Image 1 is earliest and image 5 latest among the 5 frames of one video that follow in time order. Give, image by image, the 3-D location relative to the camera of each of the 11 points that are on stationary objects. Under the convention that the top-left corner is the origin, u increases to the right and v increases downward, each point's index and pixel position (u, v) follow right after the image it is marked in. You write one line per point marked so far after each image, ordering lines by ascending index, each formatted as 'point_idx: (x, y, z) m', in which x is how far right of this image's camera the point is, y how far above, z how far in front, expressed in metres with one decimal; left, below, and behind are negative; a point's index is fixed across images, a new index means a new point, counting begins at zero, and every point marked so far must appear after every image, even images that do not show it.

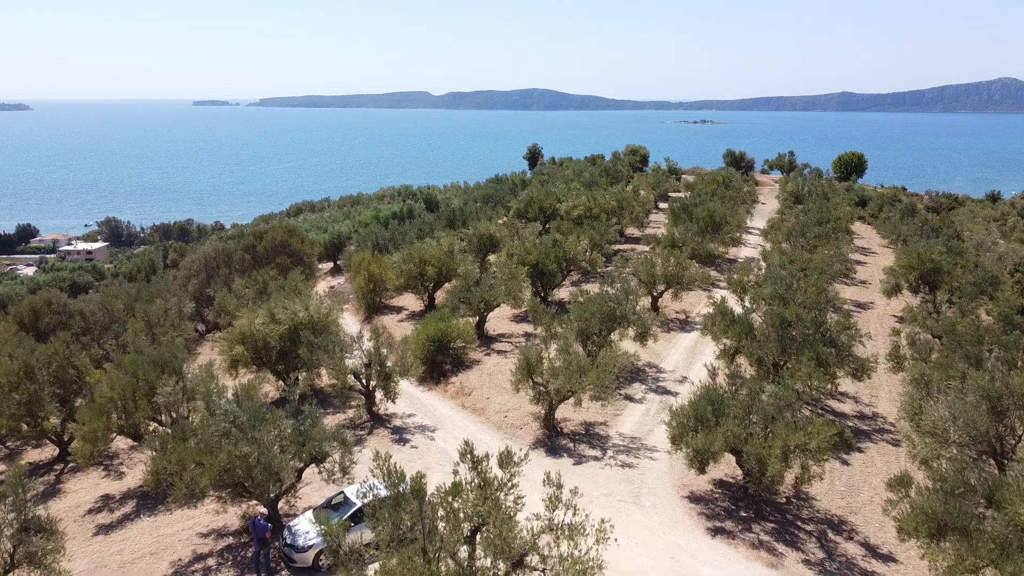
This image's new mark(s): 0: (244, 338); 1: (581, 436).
0: (-9.9, -1.9, +18.4) m
1: (+2.2, -4.7, +15.6) m
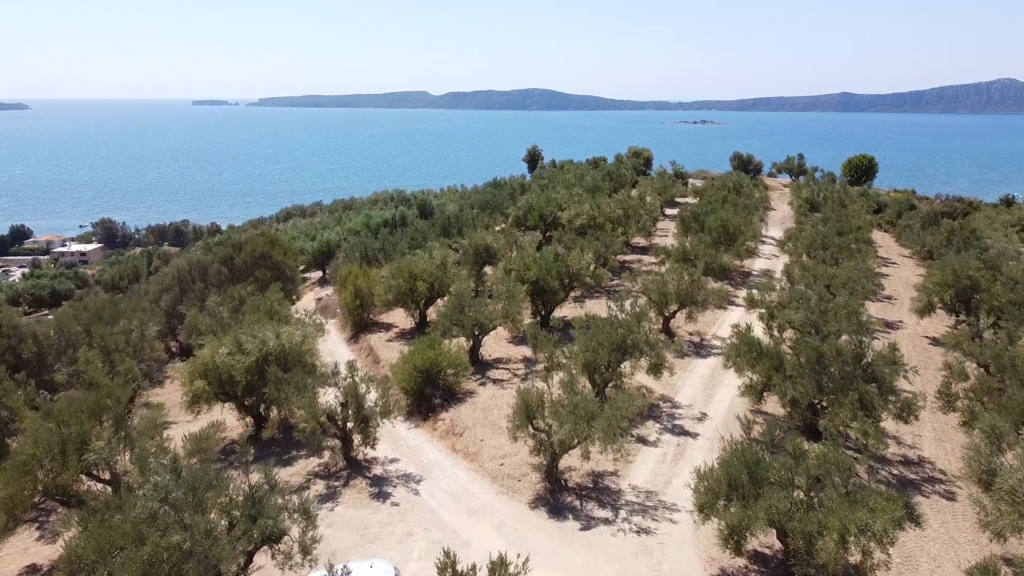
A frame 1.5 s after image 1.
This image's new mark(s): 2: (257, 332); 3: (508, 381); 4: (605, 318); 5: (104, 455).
0: (-10.0, -2.7, +16.2) m
1: (+2.1, -5.5, +13.5) m
2: (-8.7, -1.5, +17.0) m
3: (-0.2, -3.6, +19.2) m
4: (+3.3, -1.1, +17.8) m
5: (-9.8, -4.0, +11.9) m
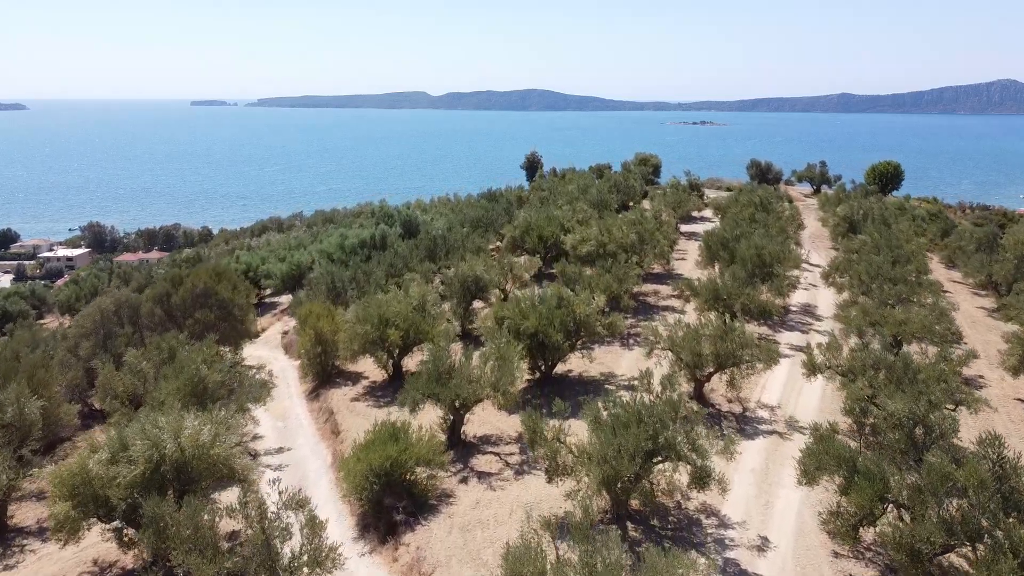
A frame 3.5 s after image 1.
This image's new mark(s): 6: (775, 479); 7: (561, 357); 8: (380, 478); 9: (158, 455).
0: (-10.3, -4.7, +11.7) m
1: (+1.8, -7.5, +8.9) m
2: (-9.0, -3.4, +12.4) m
3: (-0.4, -5.5, +14.6) m
4: (+3.1, -3.0, +13.2) m
5: (-10.0, -6.0, +7.3) m
6: (+7.4, -5.4, +14.0) m
7: (+1.8, -2.5, +18.4) m
8: (-3.5, -5.1, +13.2) m
9: (-8.3, -3.9, +11.6) m
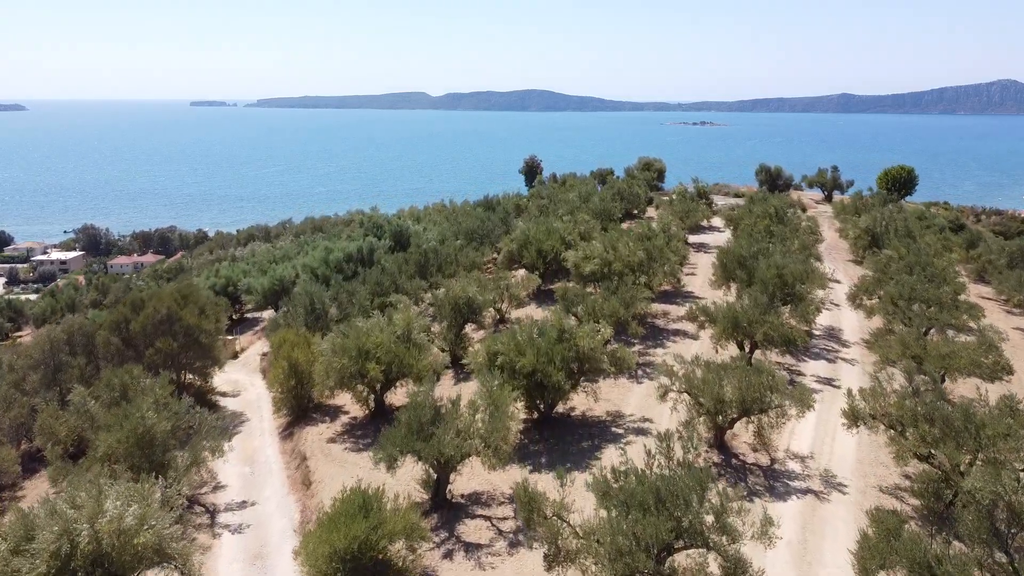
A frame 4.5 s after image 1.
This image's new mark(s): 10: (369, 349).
0: (-10.4, -5.7, +9.5) m
1: (+1.7, -8.5, +6.8) m
2: (-9.2, -4.5, +10.2) m
3: (-0.6, -6.5, +12.4) m
4: (+2.9, -4.0, +11.0) m
5: (-10.2, -7.0, +5.1) m
6: (+7.3, -6.4, +11.8) m
7: (+1.6, -3.6, +16.2) m
8: (-3.7, -6.1, +11.0) m
9: (-8.5, -5.0, +9.5) m
10: (-5.2, -2.3, +18.2) m
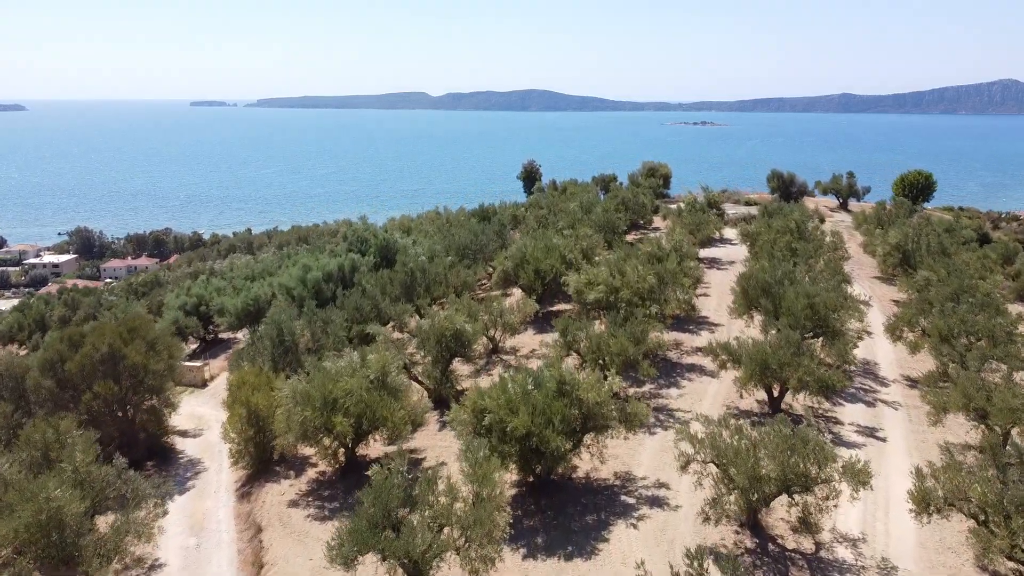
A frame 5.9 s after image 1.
0: (-10.7, -6.9, +6.8) m
1: (+1.4, -9.7, +4.1) m
2: (-9.4, -5.7, +7.6) m
3: (-0.9, -7.7, +9.8) m
4: (+2.6, -5.2, +8.4) m
5: (-10.5, -8.2, +2.5) m
6: (+7.0, -7.6, +9.2) m
7: (+1.4, -4.8, +13.6) m
8: (-3.9, -7.3, +8.3) m
9: (-8.7, -6.2, +6.8) m
10: (-5.5, -3.5, +15.6) m
